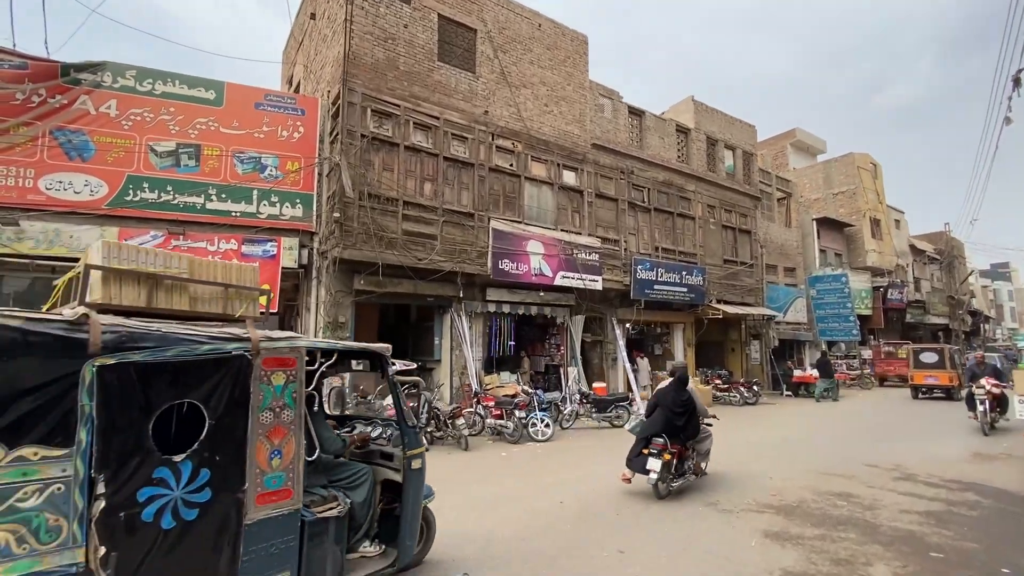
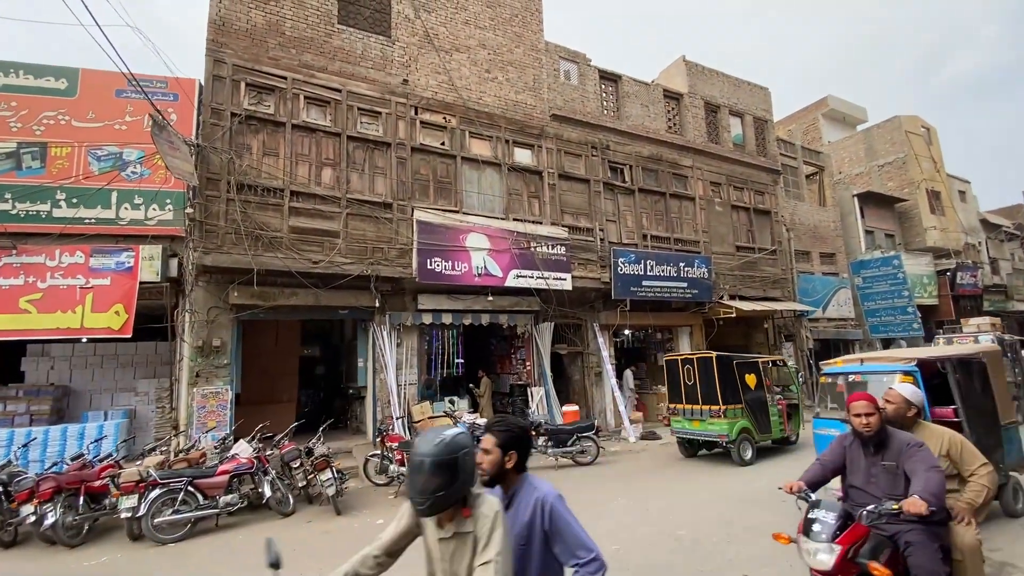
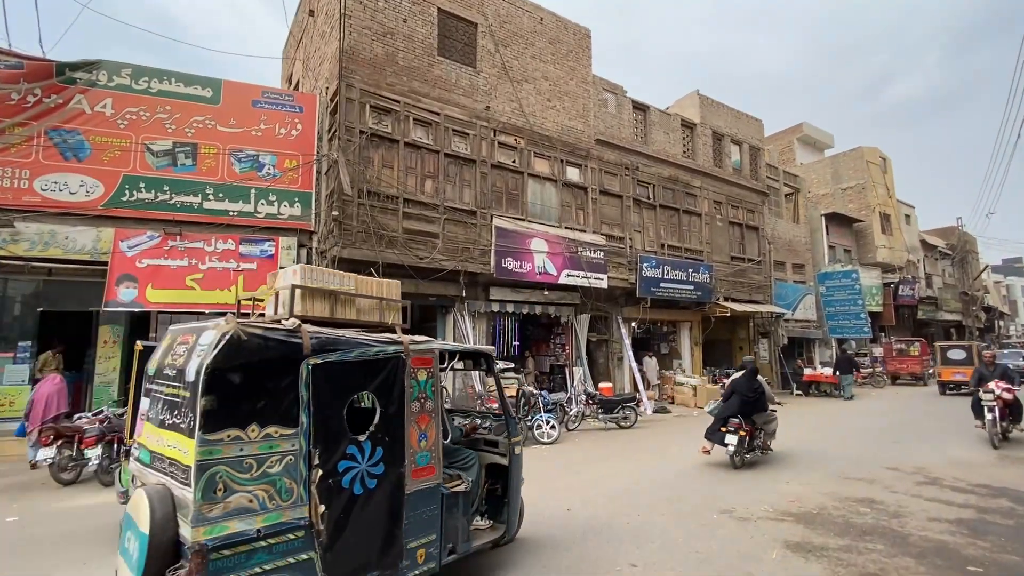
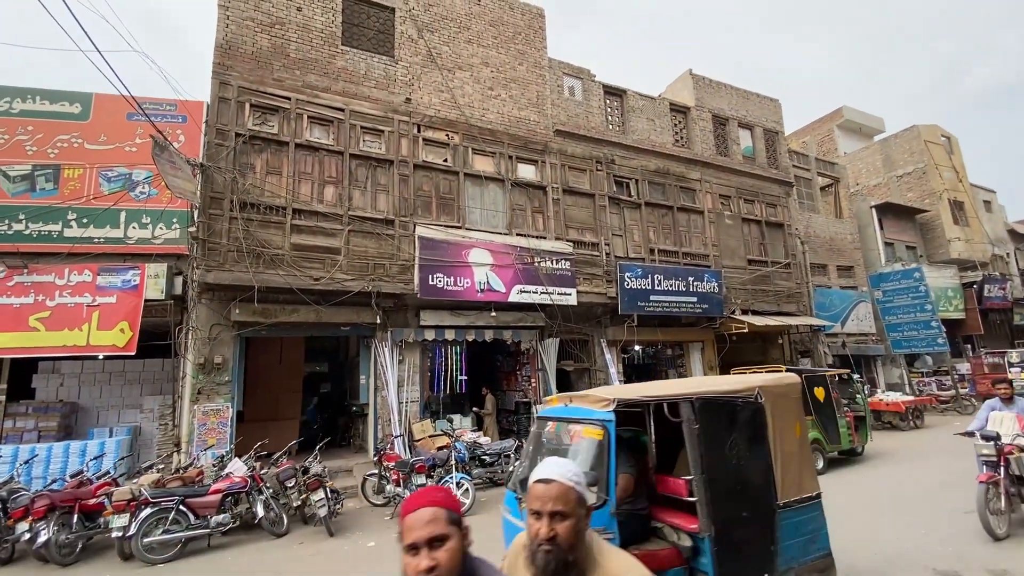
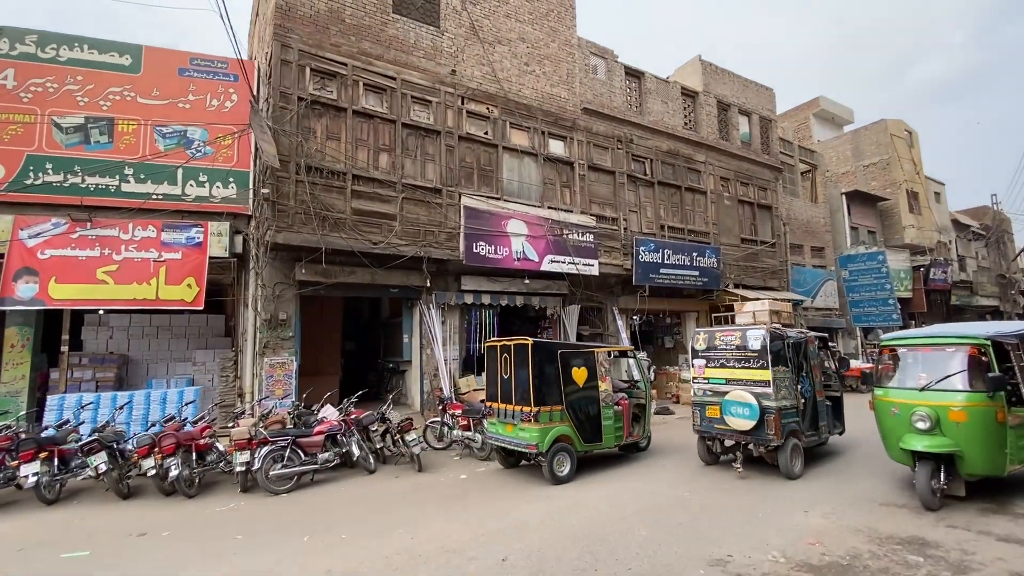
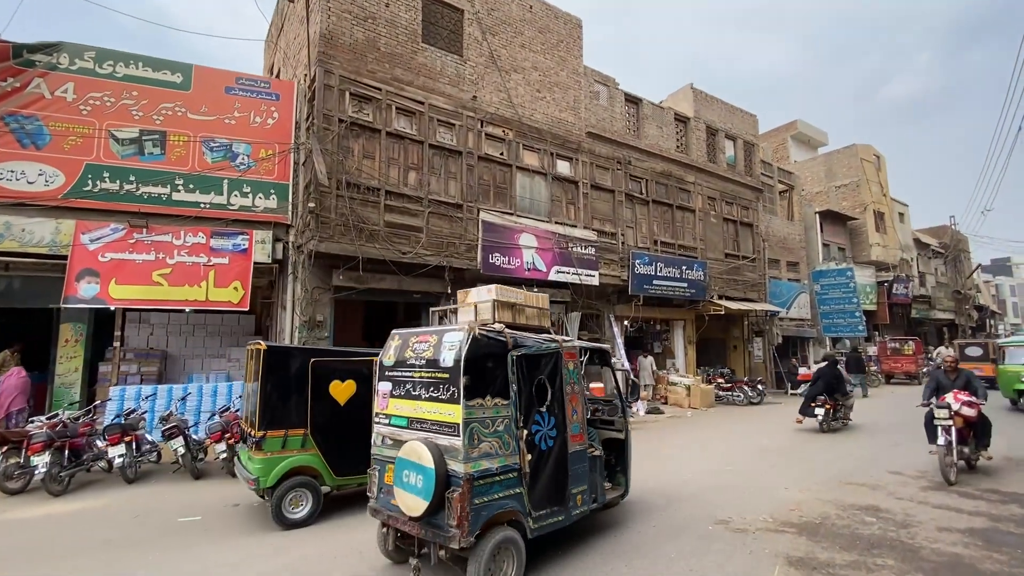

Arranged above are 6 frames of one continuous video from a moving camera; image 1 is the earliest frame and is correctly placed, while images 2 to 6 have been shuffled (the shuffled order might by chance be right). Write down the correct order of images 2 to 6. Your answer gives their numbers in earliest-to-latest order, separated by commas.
3, 6, 5, 2, 4
